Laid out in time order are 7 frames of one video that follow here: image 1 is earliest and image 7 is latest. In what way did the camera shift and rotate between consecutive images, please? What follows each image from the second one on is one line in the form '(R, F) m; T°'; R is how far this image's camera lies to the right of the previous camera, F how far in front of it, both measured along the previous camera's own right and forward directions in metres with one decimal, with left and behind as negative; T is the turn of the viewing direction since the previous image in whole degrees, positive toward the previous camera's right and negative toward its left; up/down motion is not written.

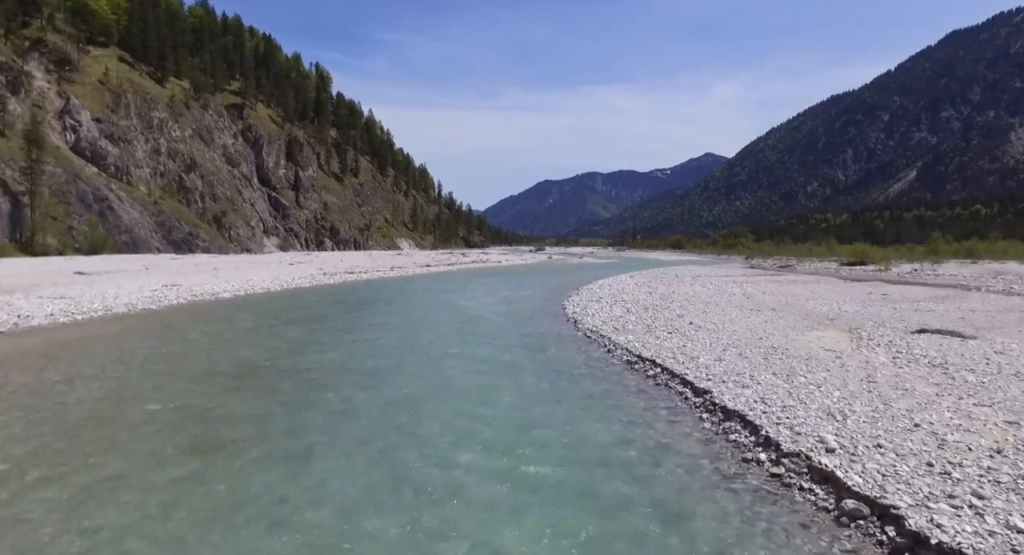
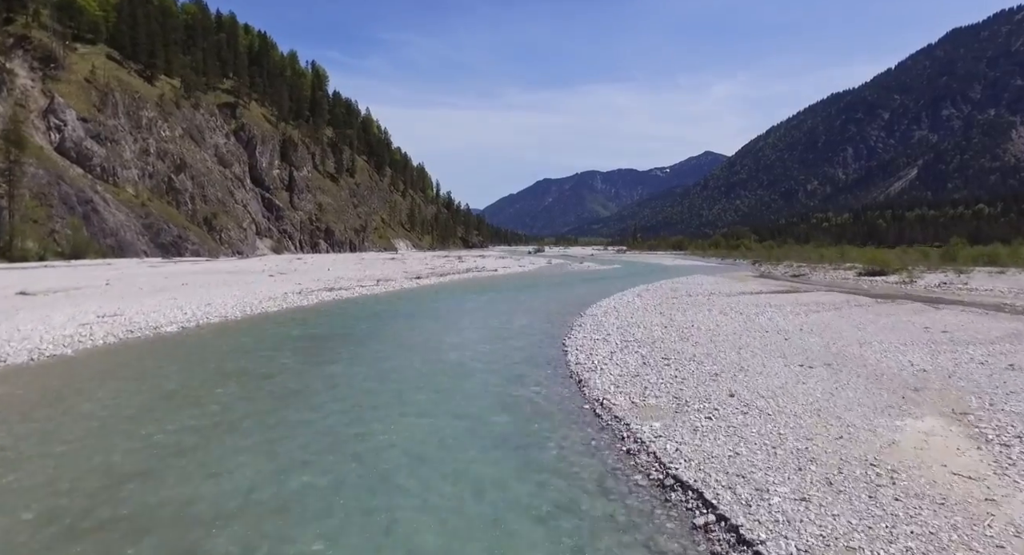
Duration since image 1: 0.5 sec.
(+0.1, +1.3) m; 0°
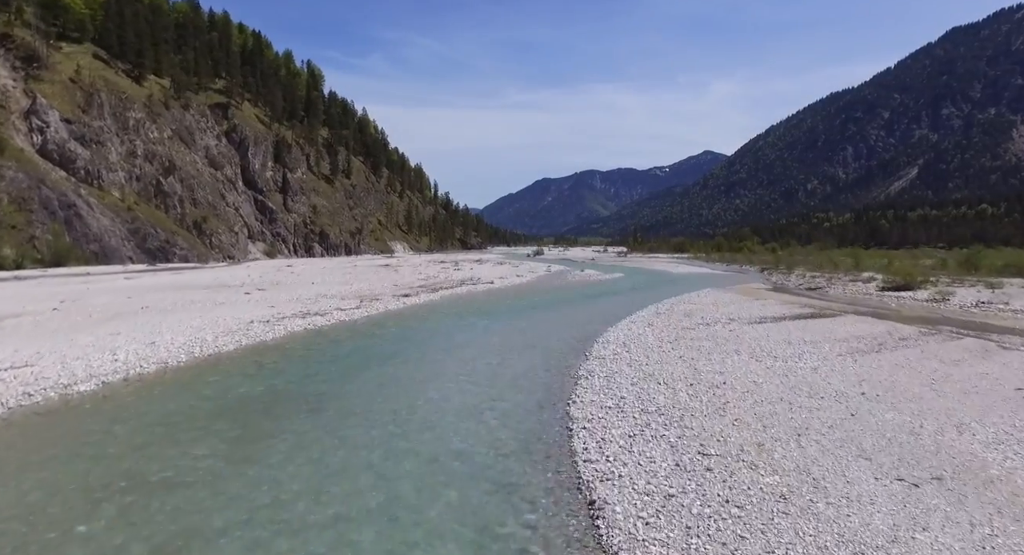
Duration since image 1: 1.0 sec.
(+0.1, +1.4) m; 0°
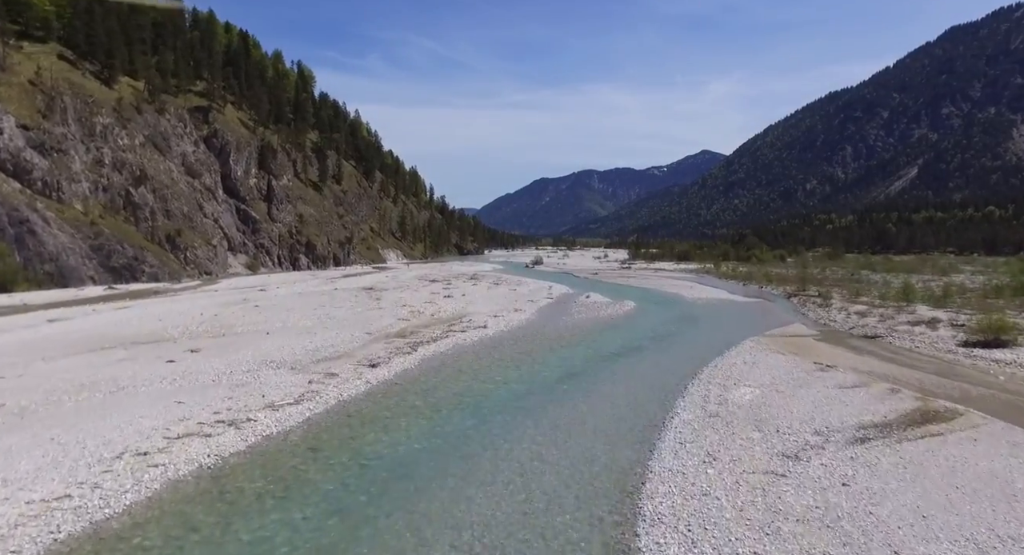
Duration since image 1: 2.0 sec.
(0.0, +3.6) m; 0°
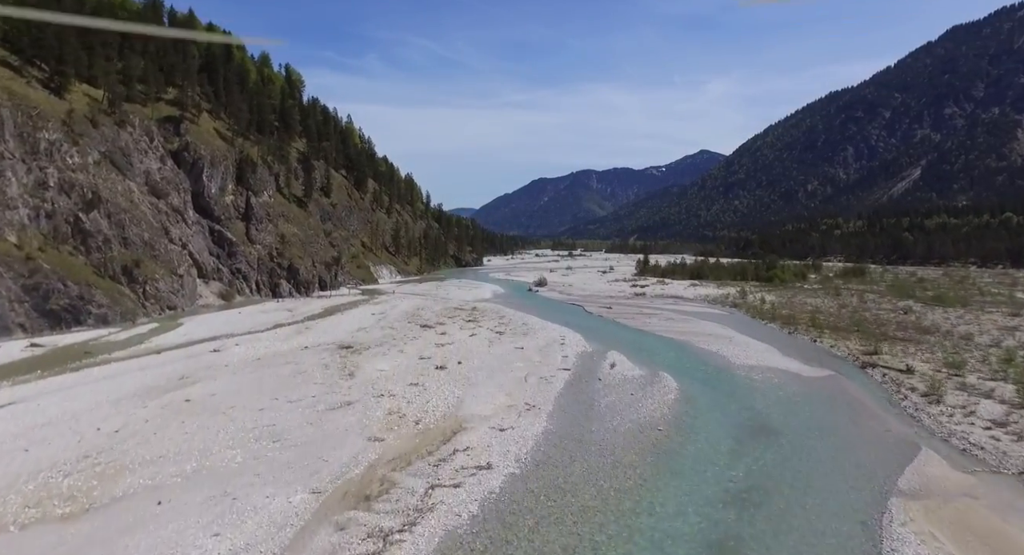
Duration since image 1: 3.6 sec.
(-0.4, +5.8) m; 0°
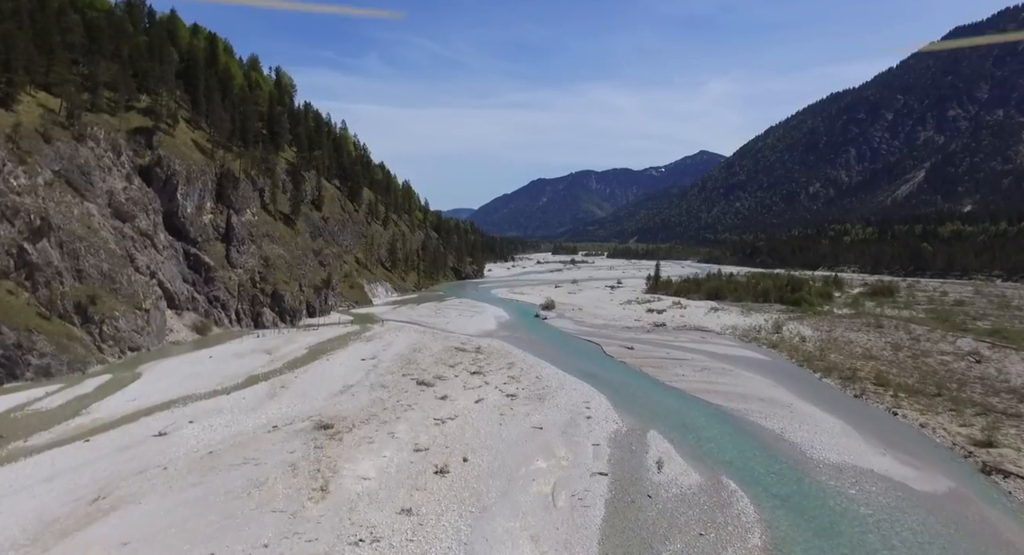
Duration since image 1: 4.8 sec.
(-0.7, +5.4) m; 0°
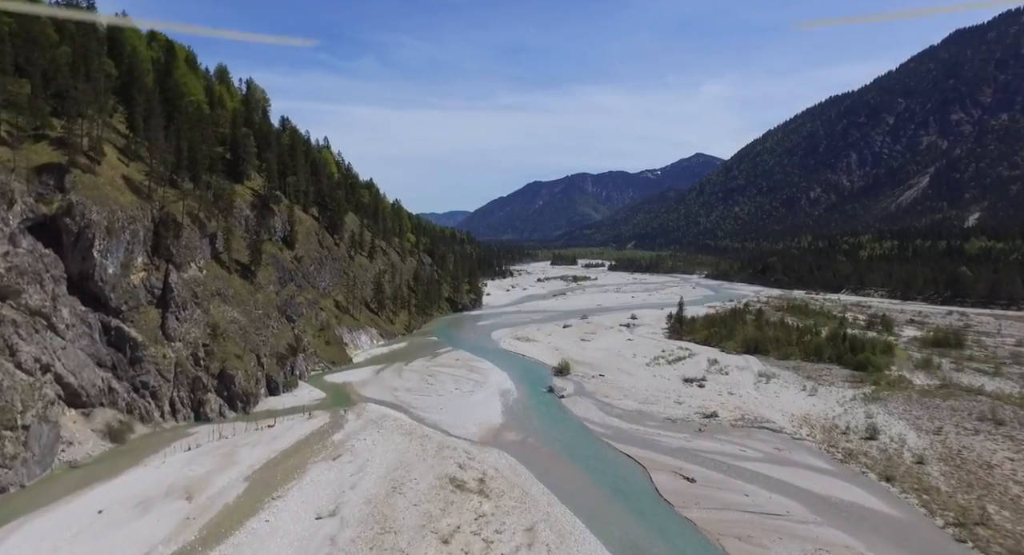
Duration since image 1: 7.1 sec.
(-1.1, +11.2) m; 0°
